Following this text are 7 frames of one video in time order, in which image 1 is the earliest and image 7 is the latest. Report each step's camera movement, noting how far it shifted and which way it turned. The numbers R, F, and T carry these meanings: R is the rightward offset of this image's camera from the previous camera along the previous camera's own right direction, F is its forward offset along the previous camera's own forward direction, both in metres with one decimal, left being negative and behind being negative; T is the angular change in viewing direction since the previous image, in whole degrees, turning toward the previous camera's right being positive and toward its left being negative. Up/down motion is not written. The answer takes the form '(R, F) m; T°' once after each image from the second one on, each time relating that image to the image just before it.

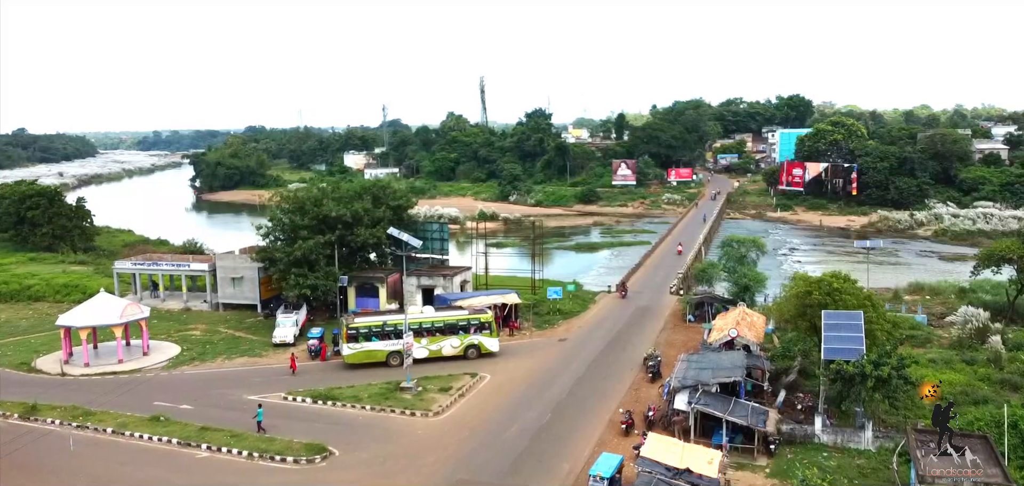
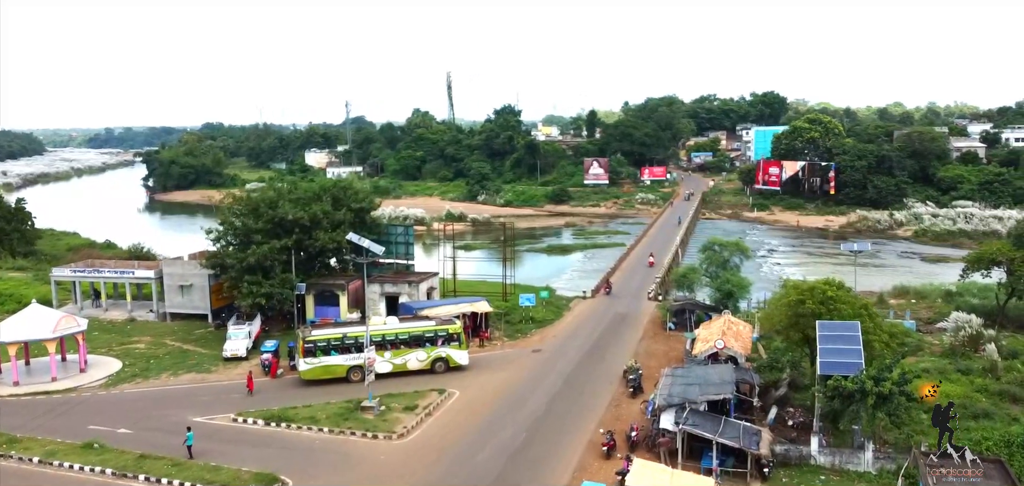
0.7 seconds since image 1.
(-0.1, +2.1) m; +2°
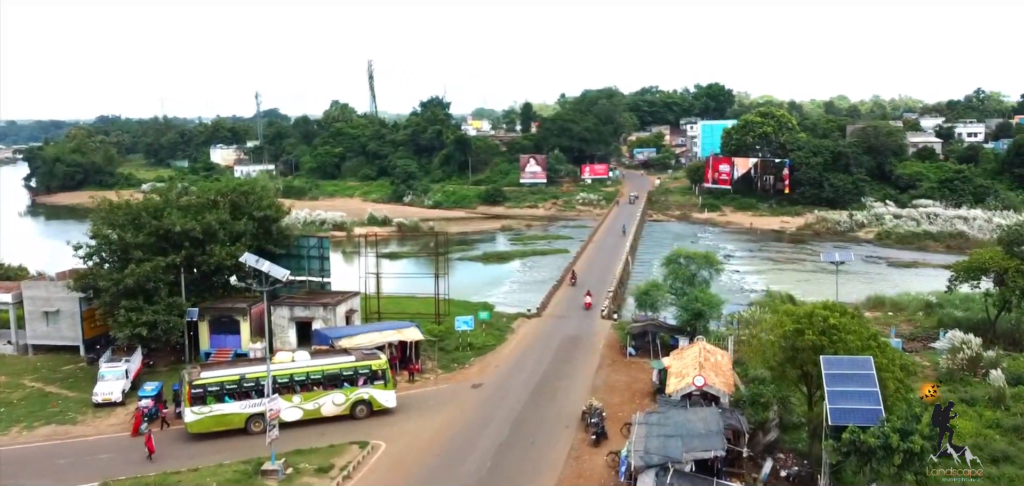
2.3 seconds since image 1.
(-0.3, +4.8) m; +5°
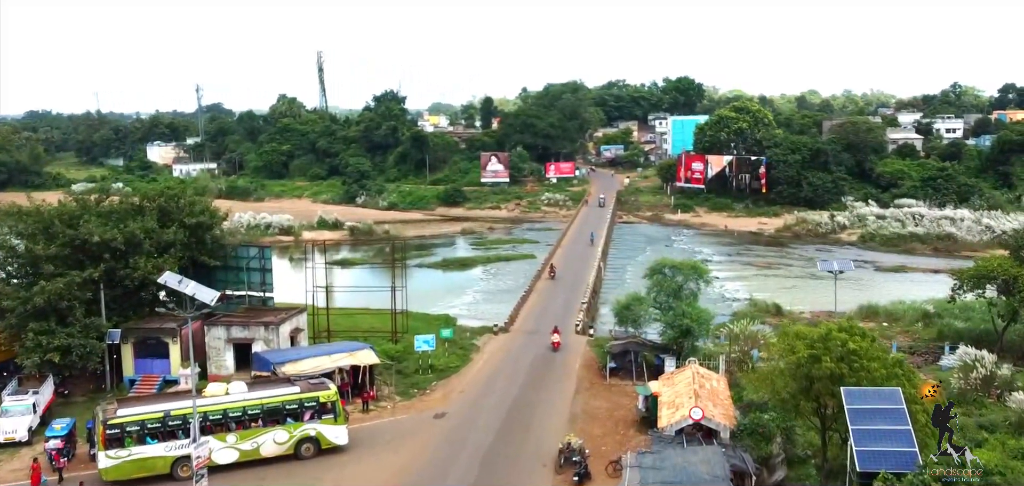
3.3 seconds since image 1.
(-0.3, +3.1) m; +3°
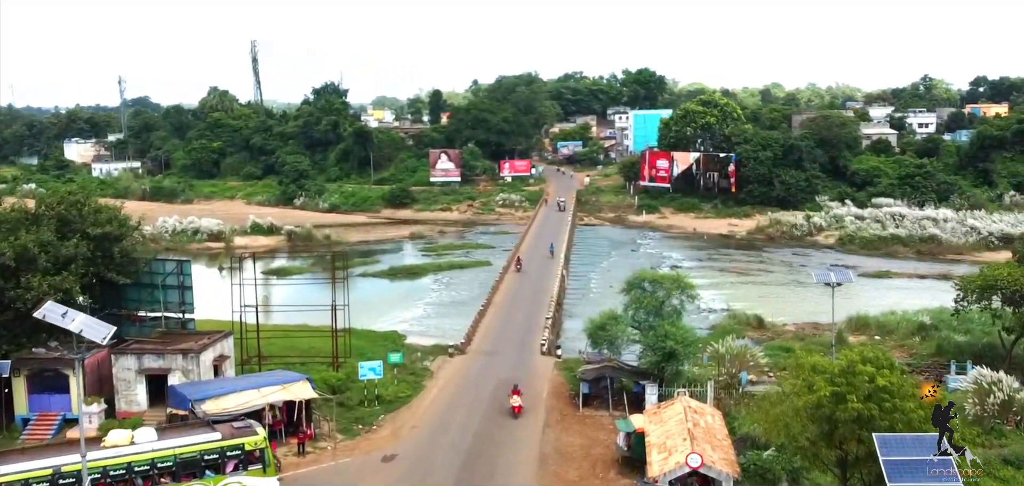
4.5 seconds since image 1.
(-0.3, +3.3) m; +3°
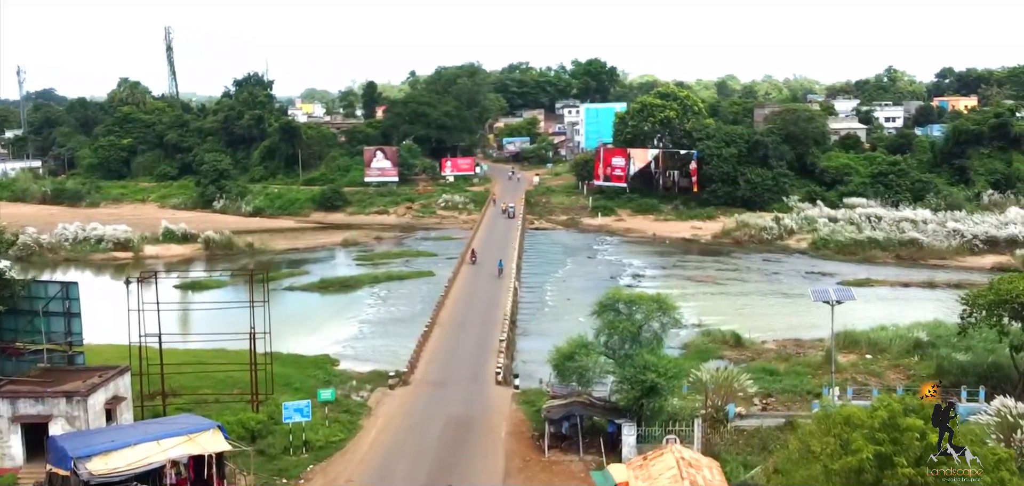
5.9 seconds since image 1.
(-0.3, +3.6) m; +4°
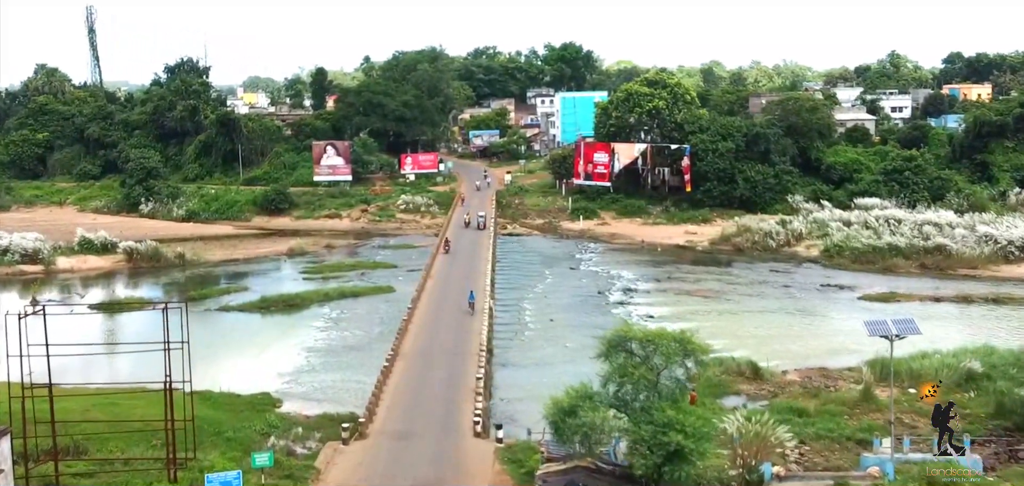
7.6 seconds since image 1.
(-0.5, +4.4) m; +3°
